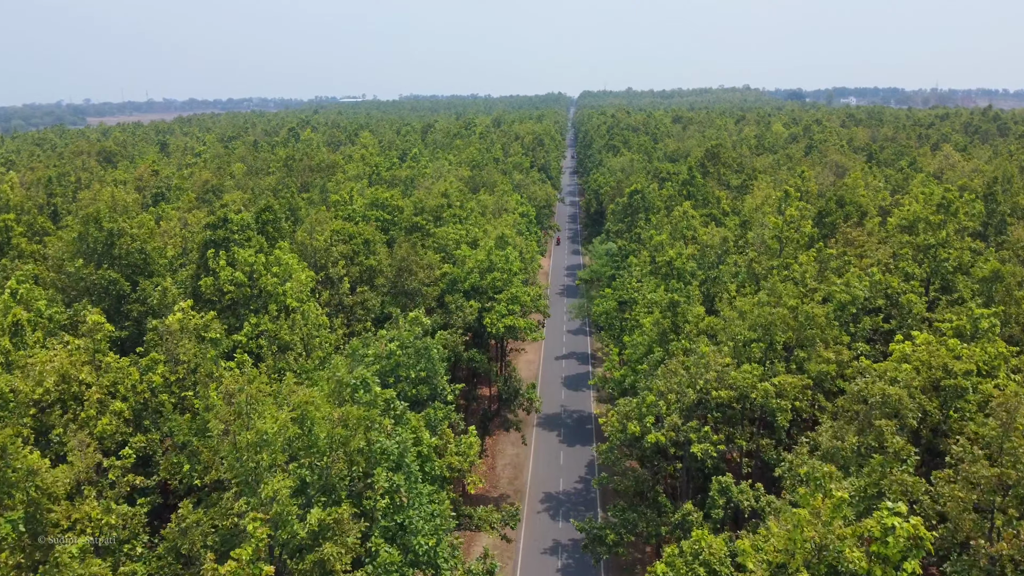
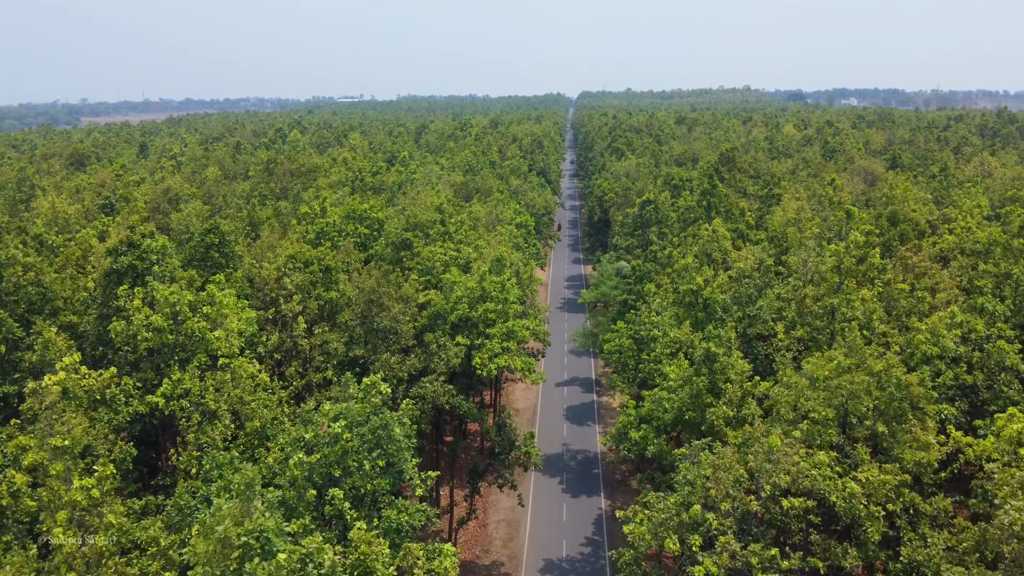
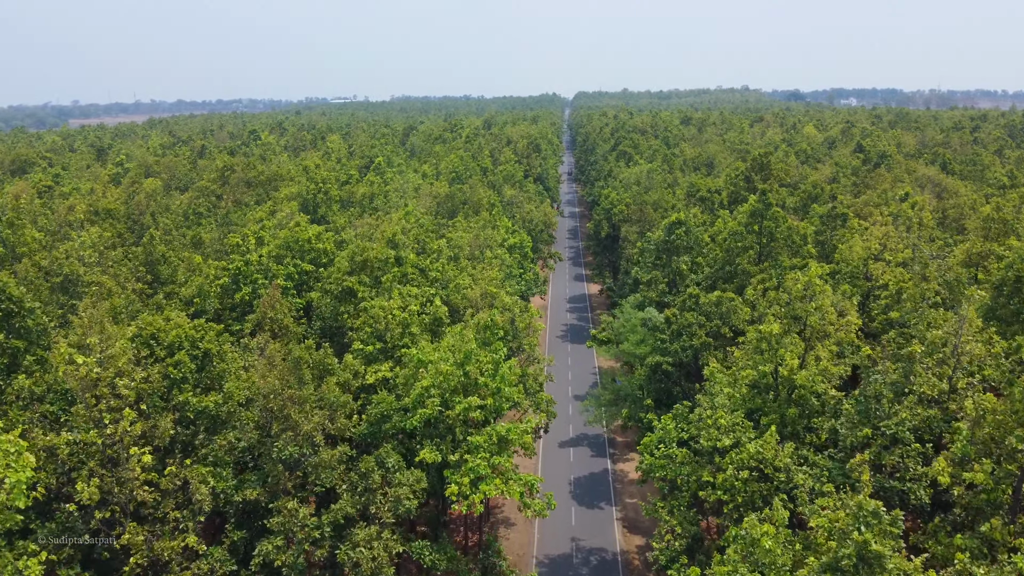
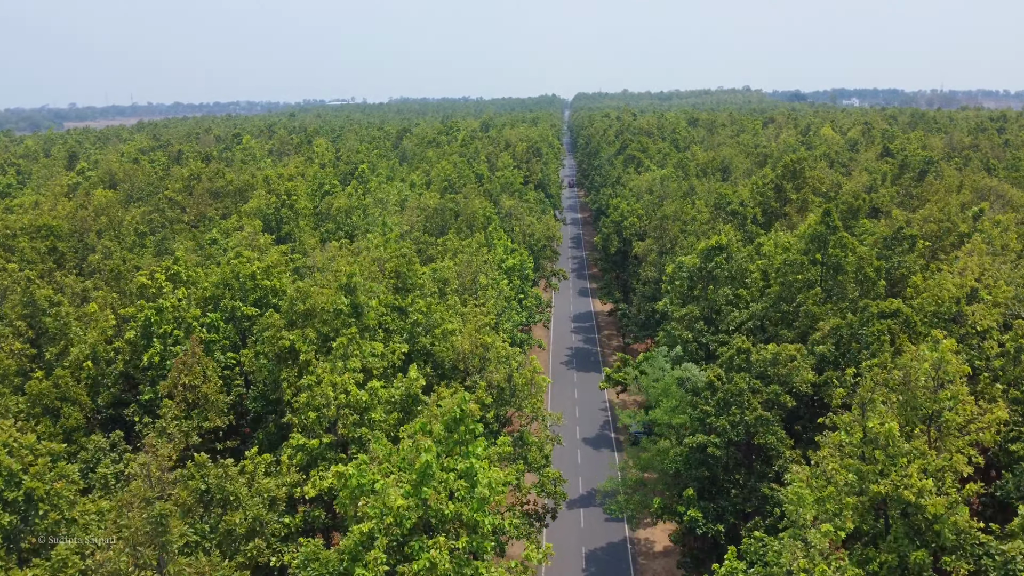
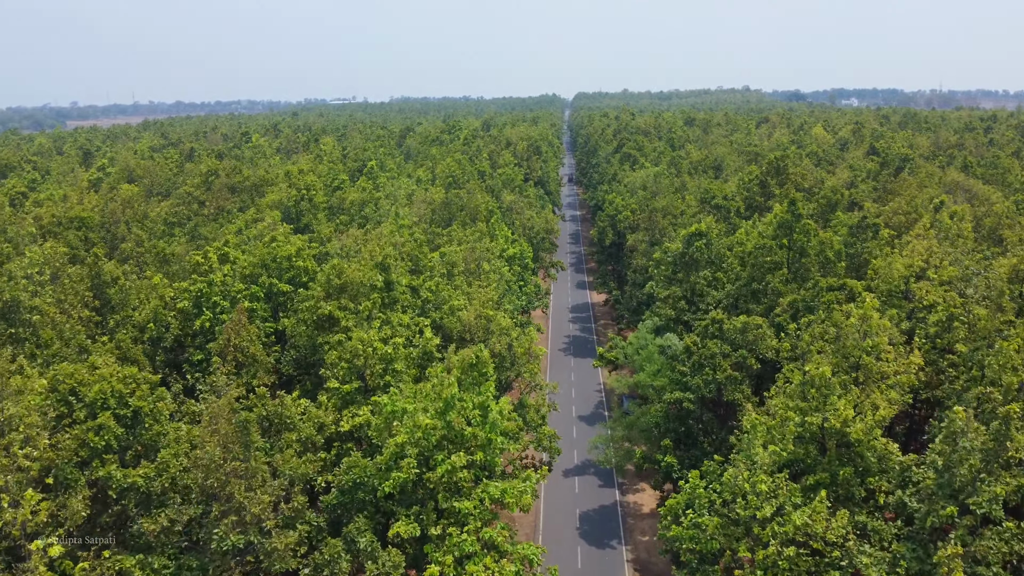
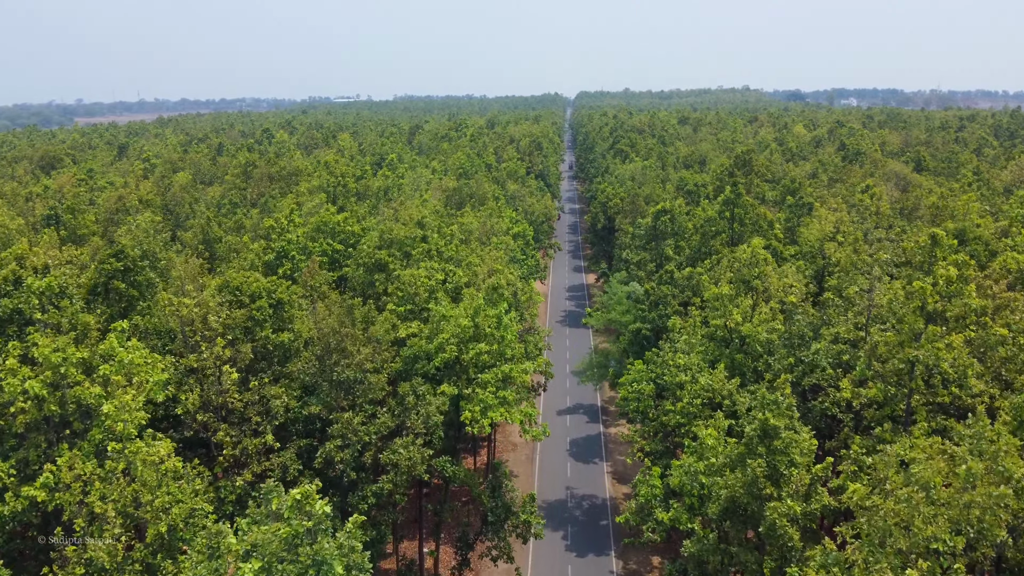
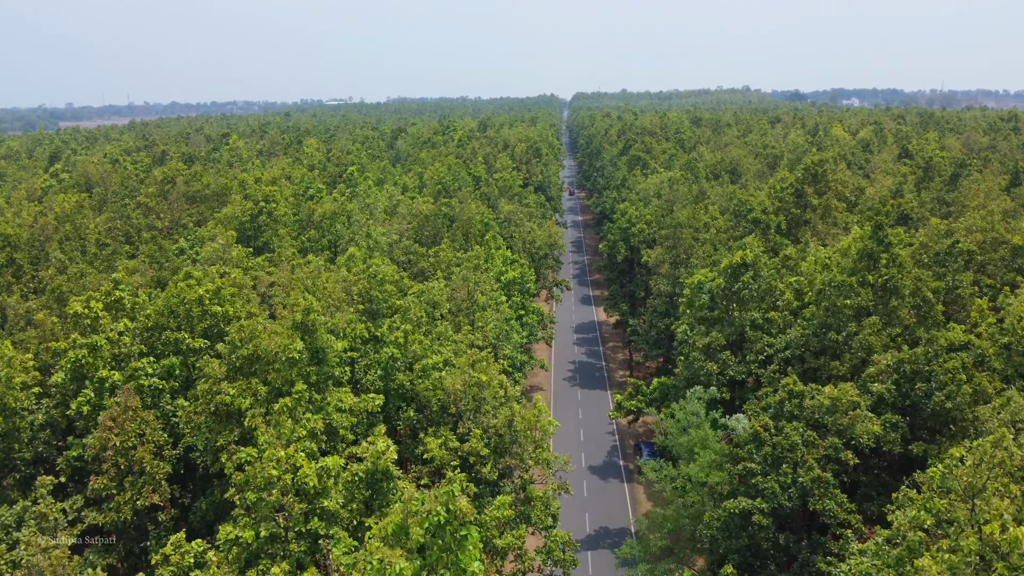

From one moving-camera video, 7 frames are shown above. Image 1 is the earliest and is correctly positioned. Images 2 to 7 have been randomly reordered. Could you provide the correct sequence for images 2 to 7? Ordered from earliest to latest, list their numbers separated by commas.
2, 6, 3, 5, 4, 7
